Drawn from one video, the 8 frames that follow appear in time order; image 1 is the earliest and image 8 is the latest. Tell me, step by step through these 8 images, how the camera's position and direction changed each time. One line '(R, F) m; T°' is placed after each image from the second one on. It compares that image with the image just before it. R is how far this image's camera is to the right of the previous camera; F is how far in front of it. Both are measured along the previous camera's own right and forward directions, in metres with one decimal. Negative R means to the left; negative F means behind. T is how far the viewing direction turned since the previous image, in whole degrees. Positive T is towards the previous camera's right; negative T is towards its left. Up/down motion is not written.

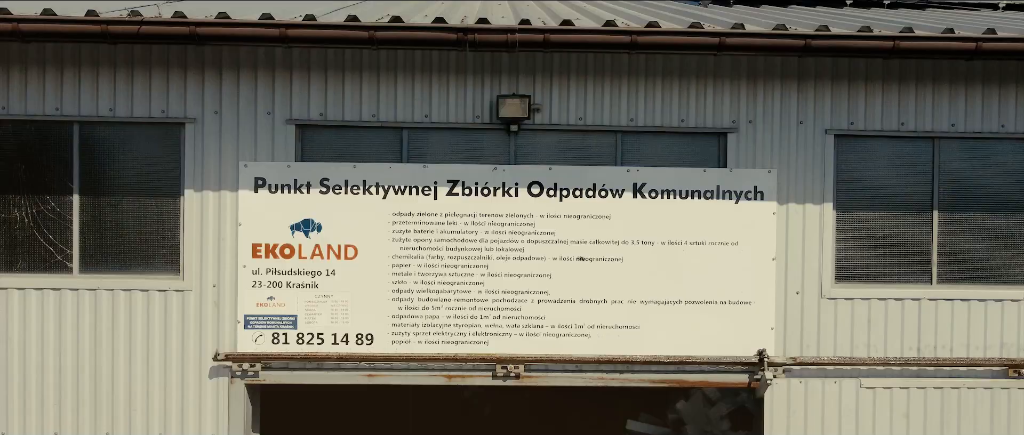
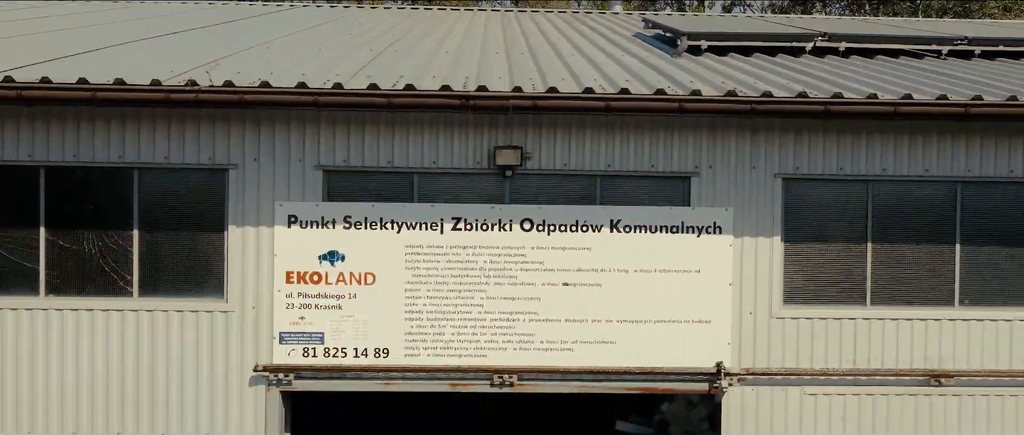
(0.0, -0.5) m; 0°
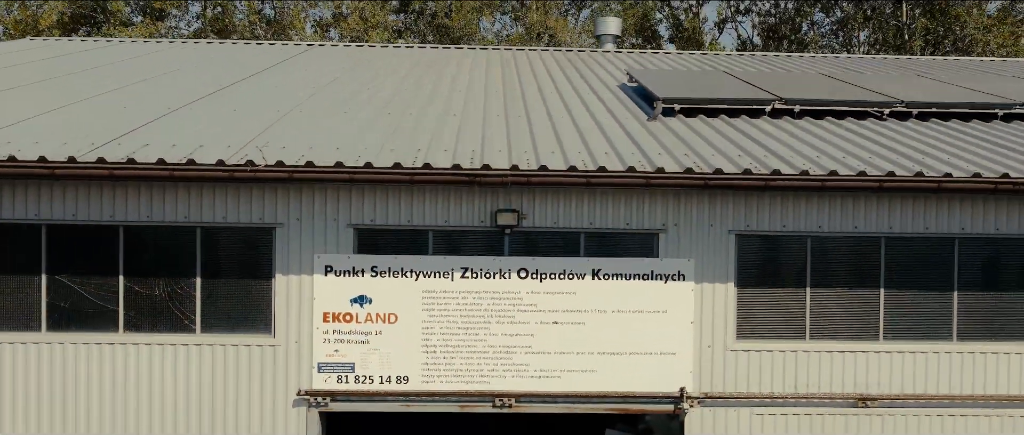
(0.0, -0.7) m; 0°
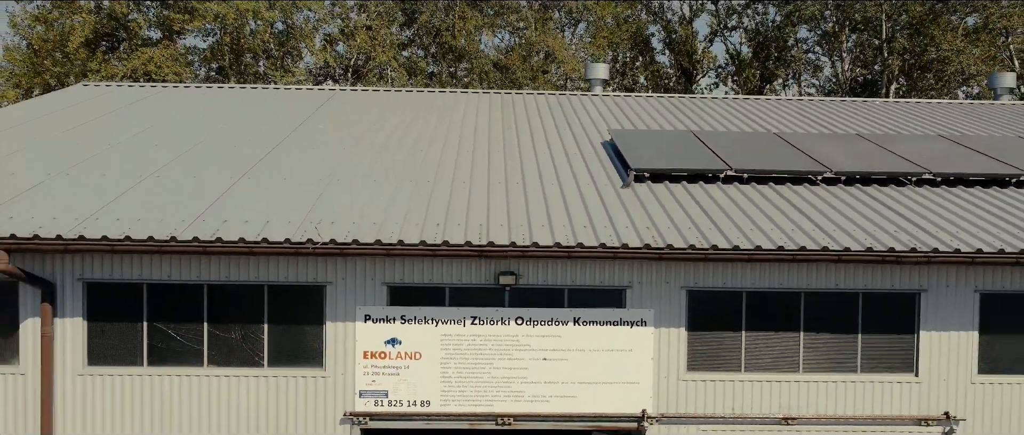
(0.0, -1.1) m; 0°
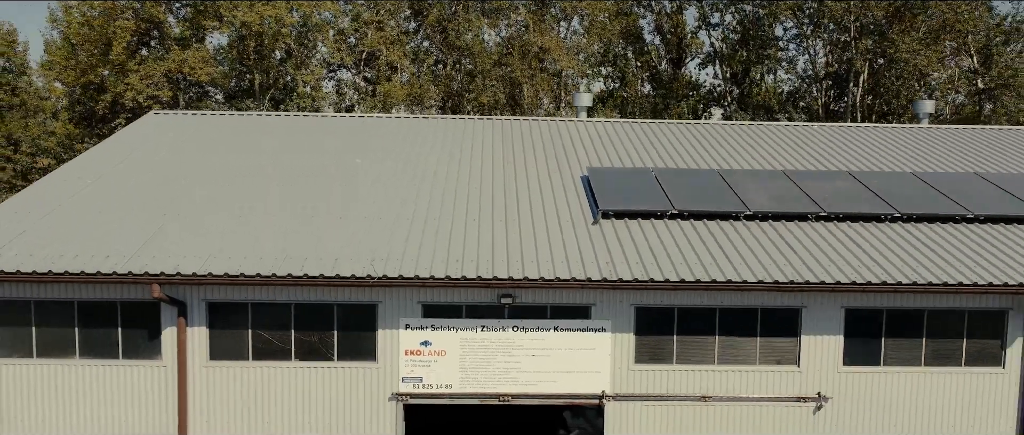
(0.0, -2.0) m; 0°
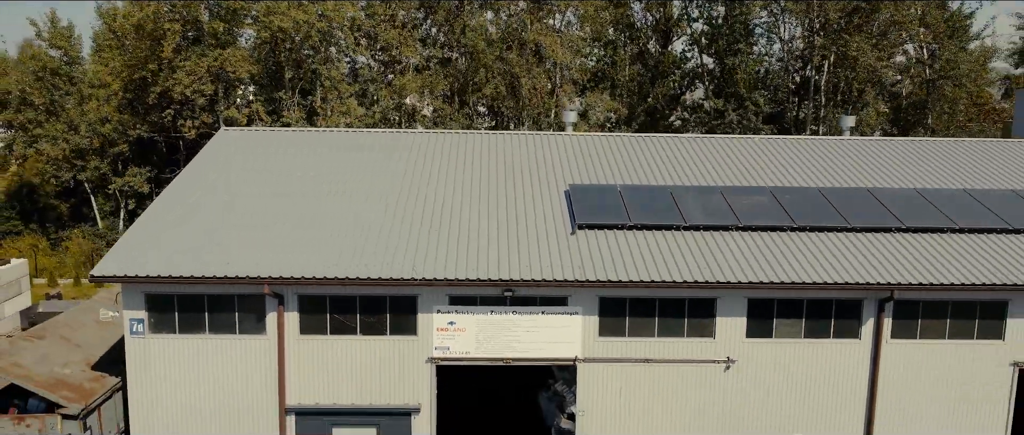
(0.0, -2.9) m; 0°
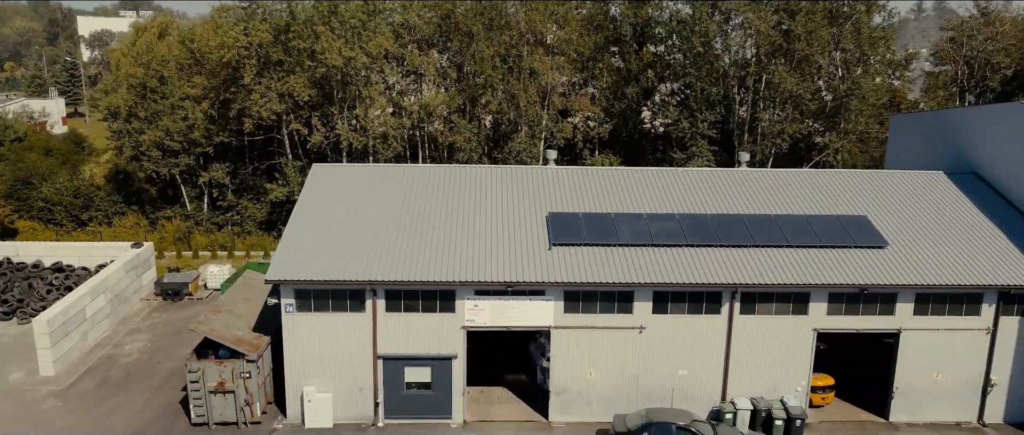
(0.0, -6.6) m; 0°
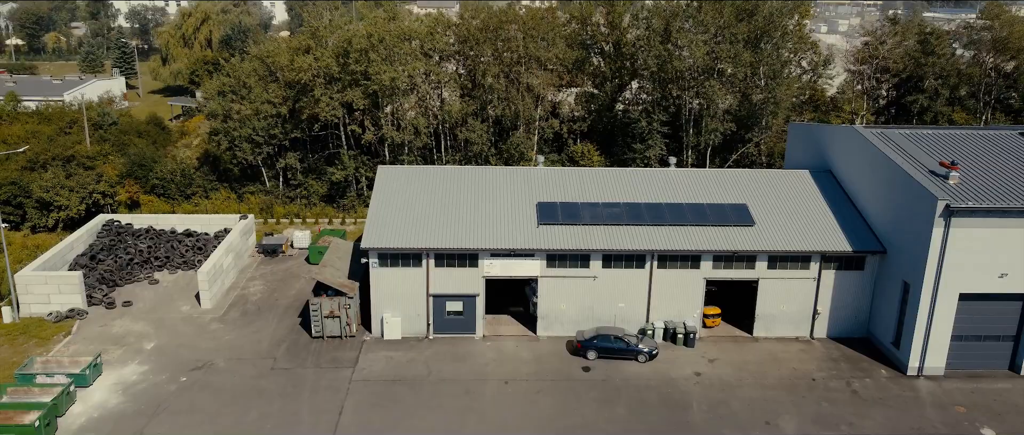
(-0.1, -9.9) m; 0°
